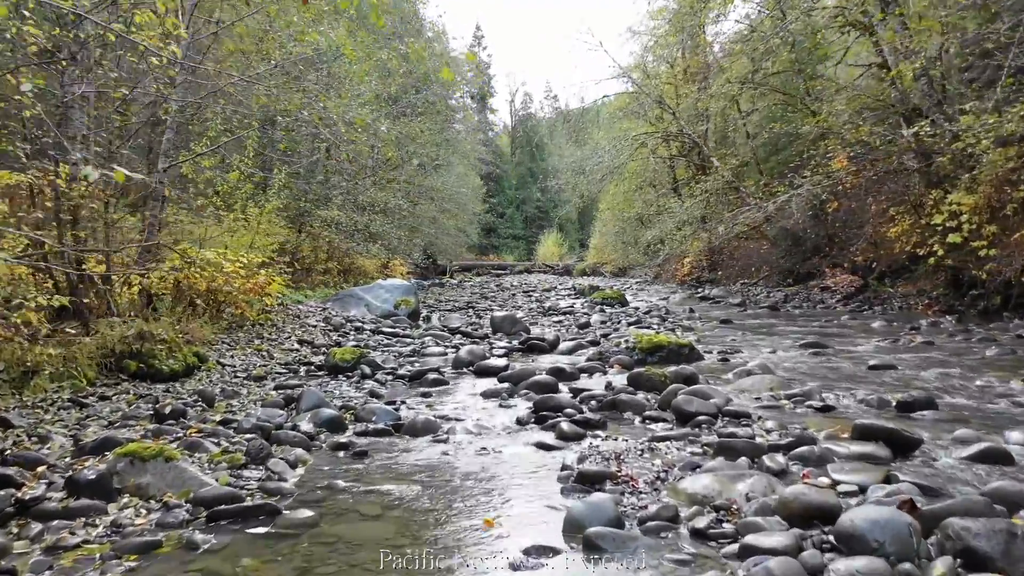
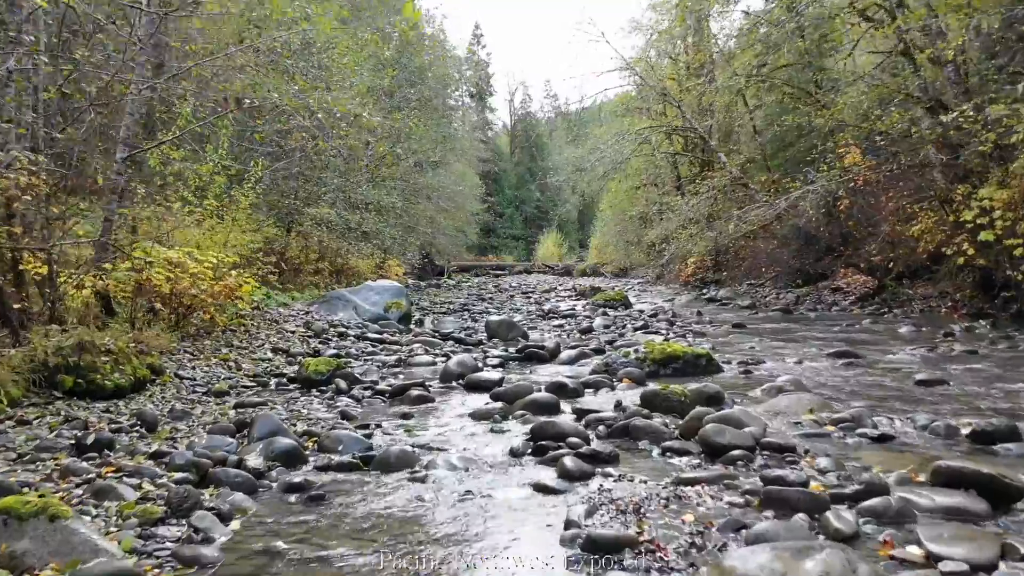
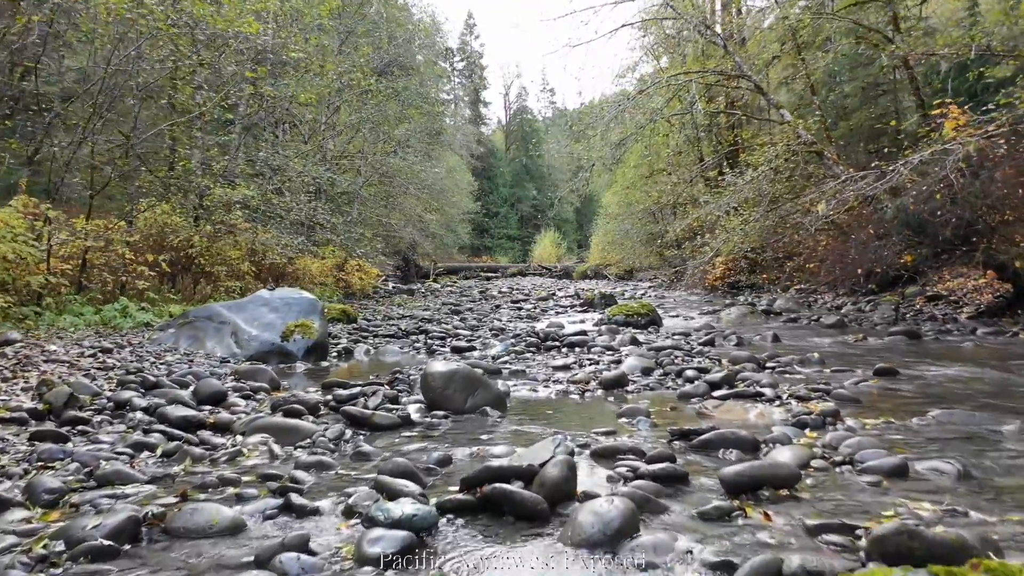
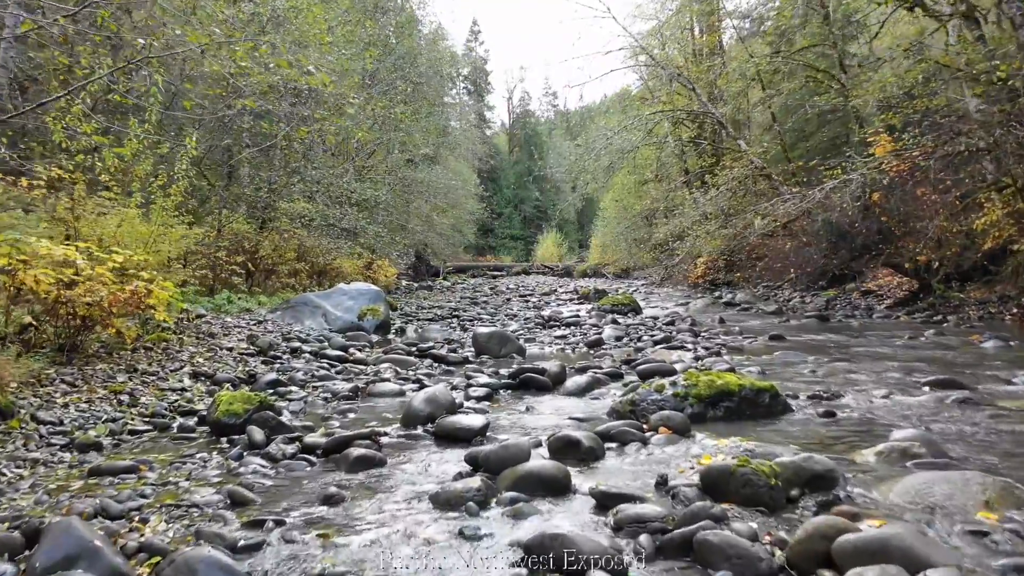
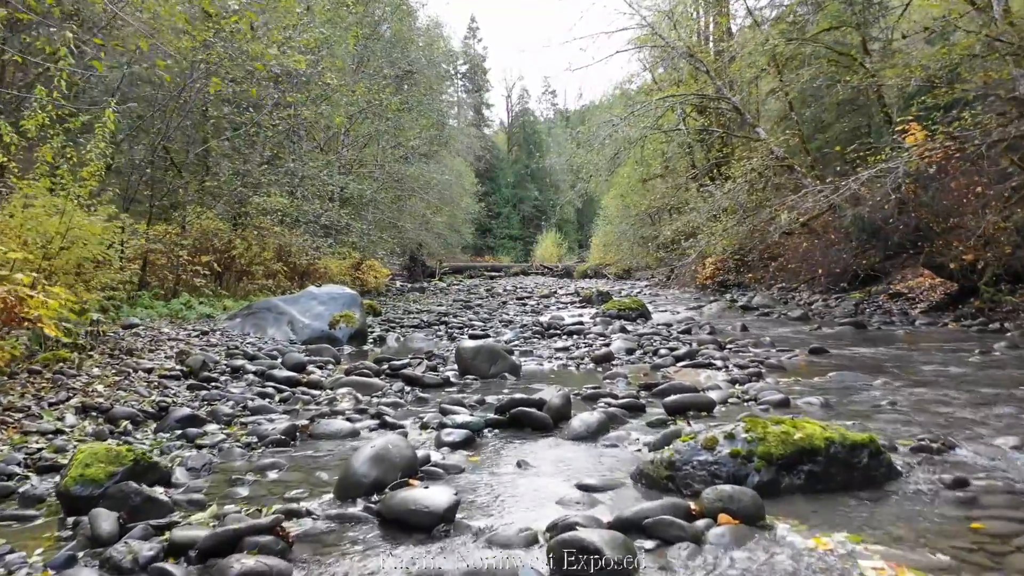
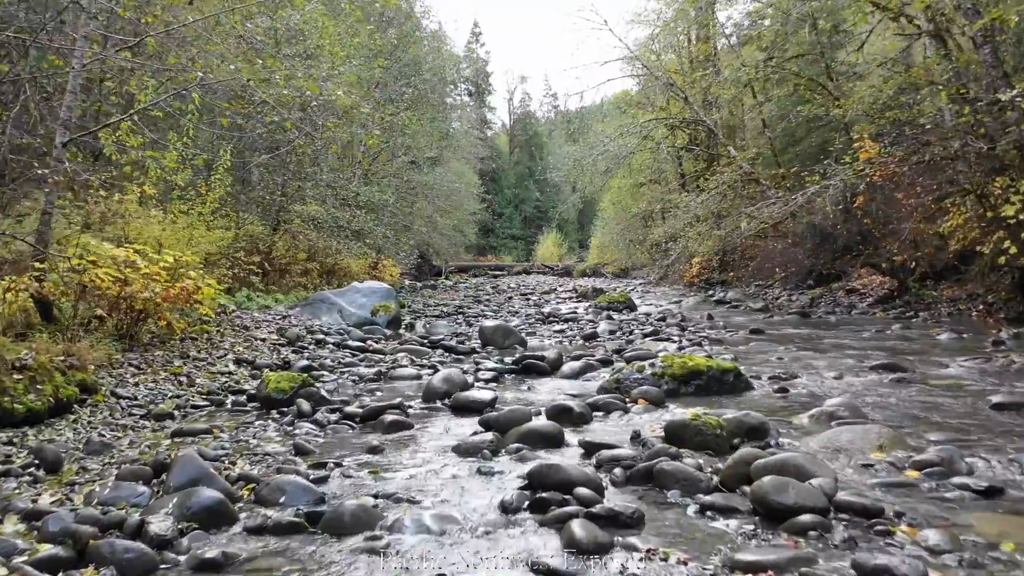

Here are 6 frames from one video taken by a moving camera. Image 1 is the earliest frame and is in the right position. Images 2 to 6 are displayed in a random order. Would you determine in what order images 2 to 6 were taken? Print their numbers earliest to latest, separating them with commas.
2, 6, 4, 5, 3
